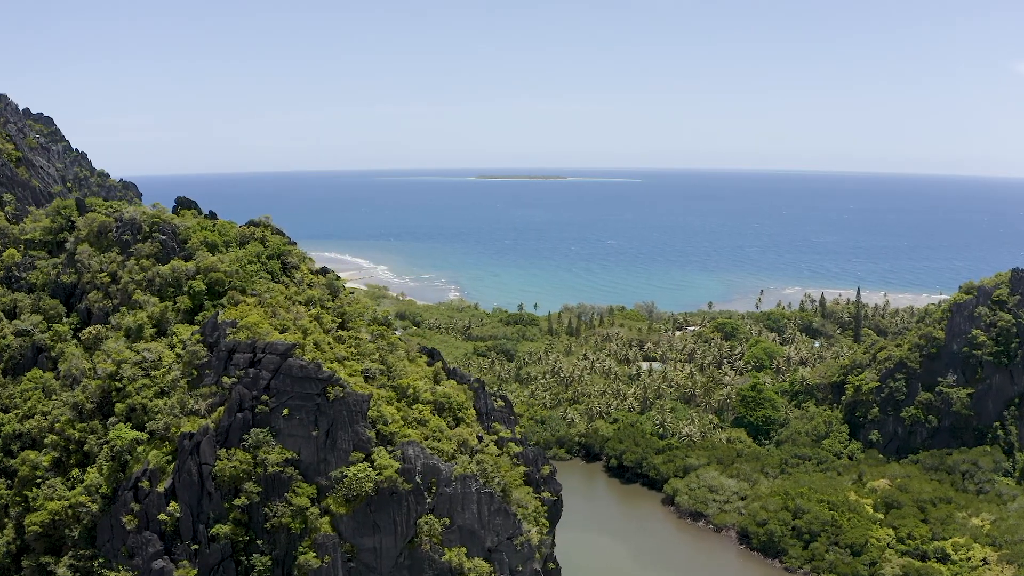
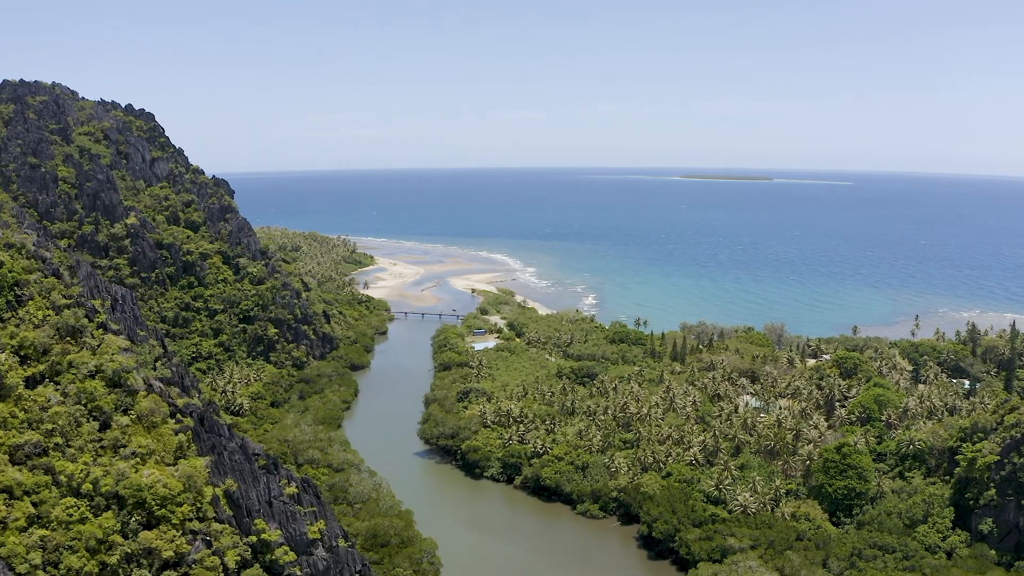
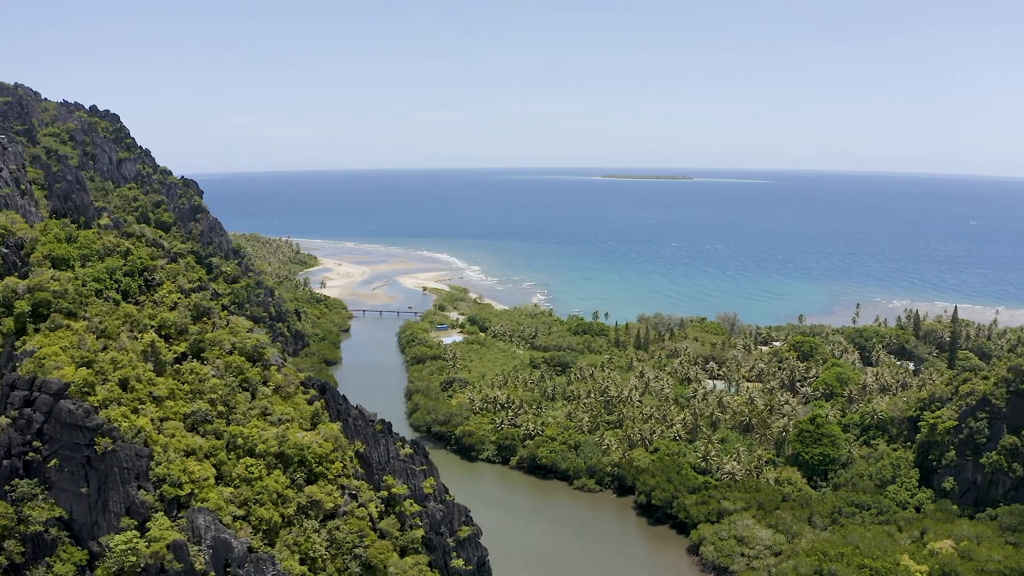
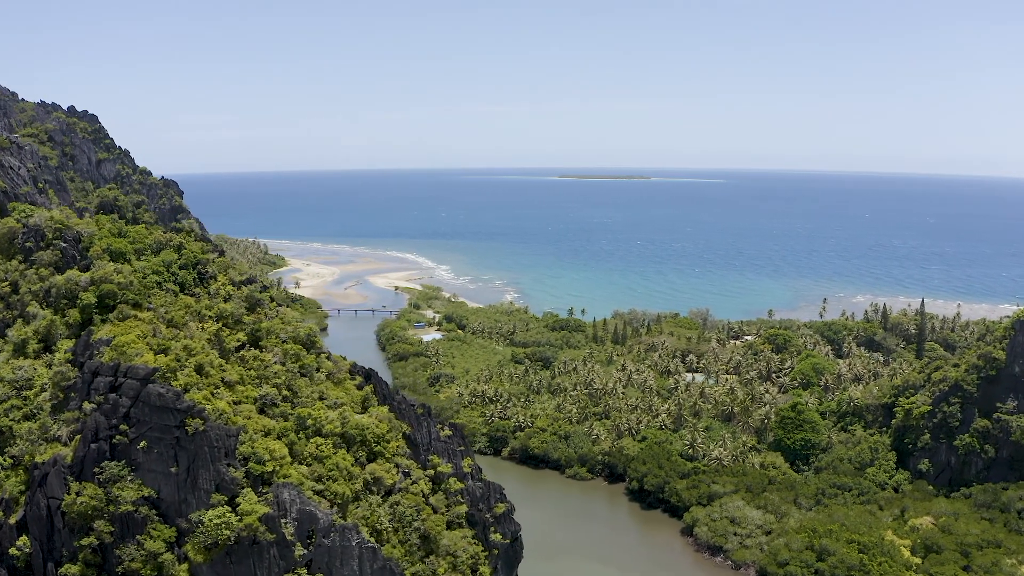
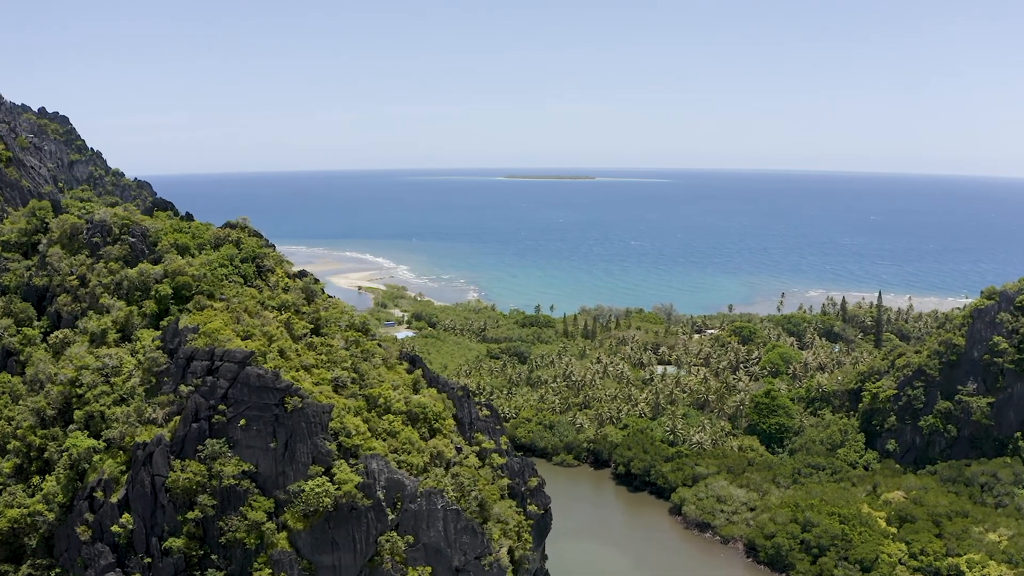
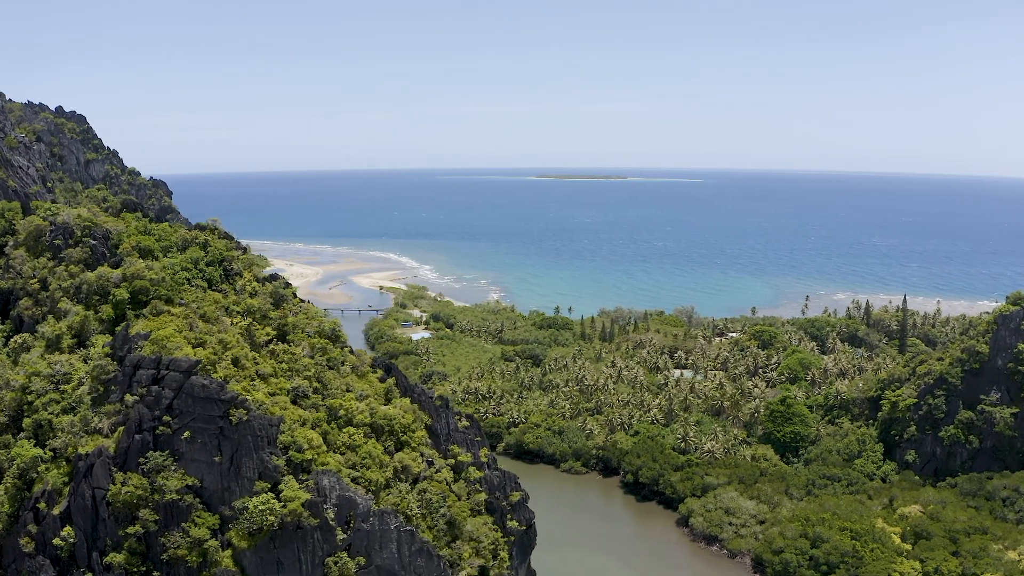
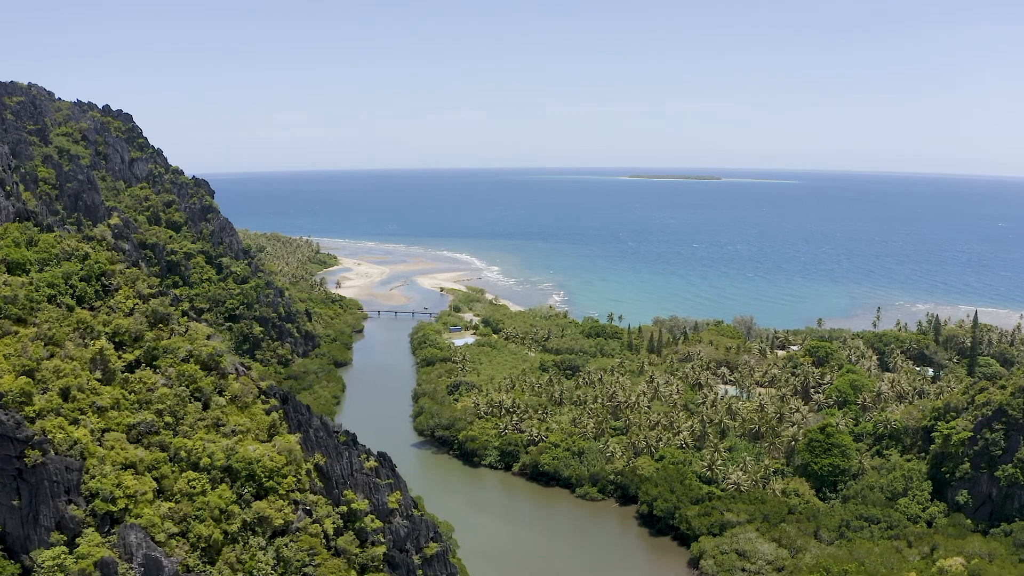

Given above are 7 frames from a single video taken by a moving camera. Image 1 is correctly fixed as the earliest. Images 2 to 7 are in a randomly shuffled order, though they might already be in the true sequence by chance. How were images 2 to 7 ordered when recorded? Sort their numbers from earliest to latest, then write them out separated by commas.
5, 6, 4, 3, 7, 2
